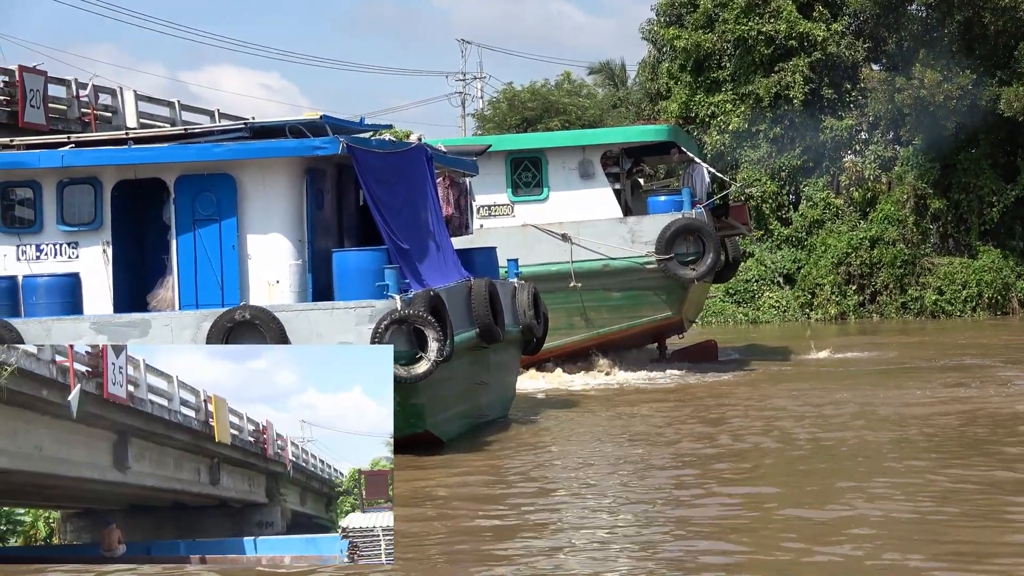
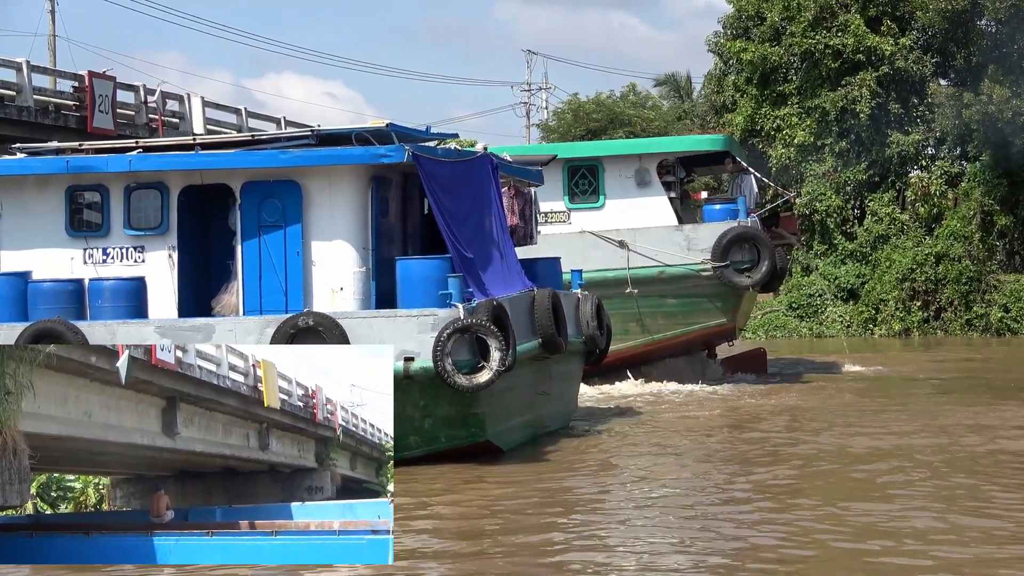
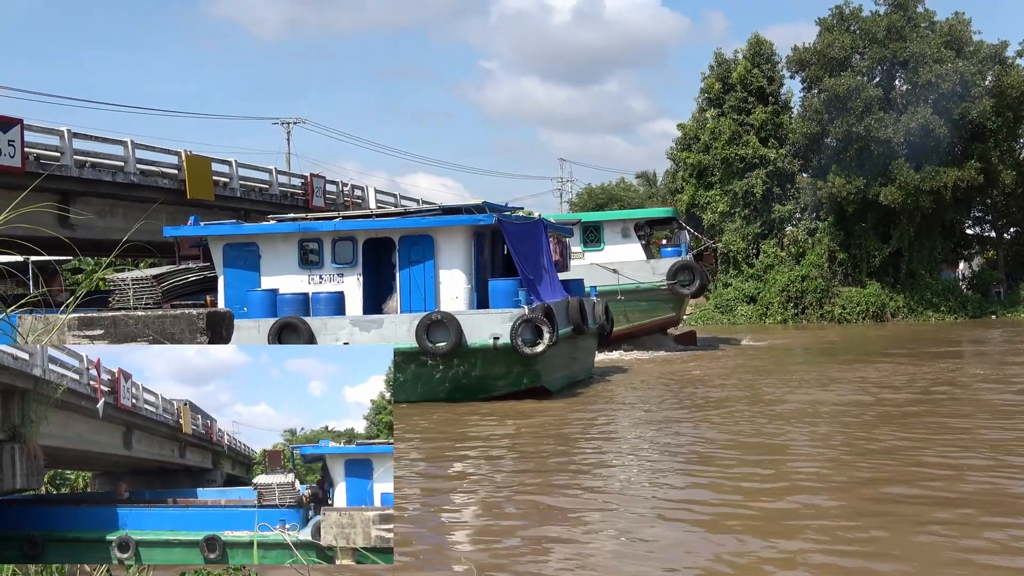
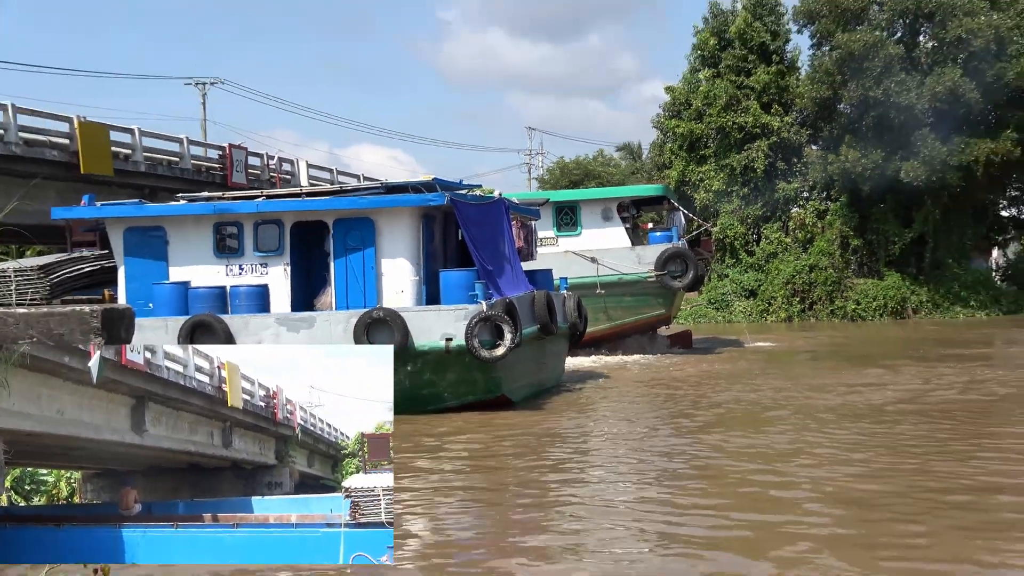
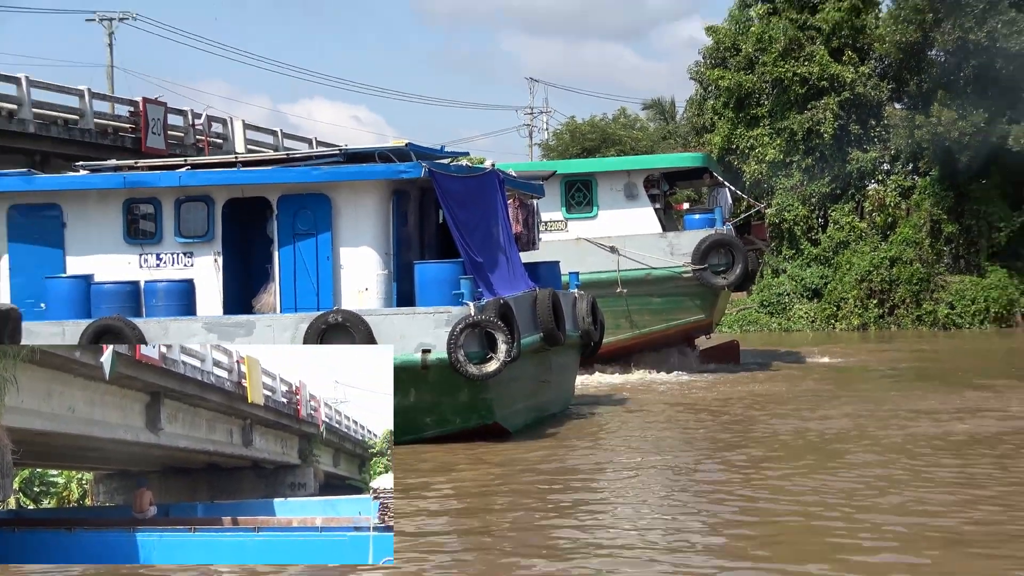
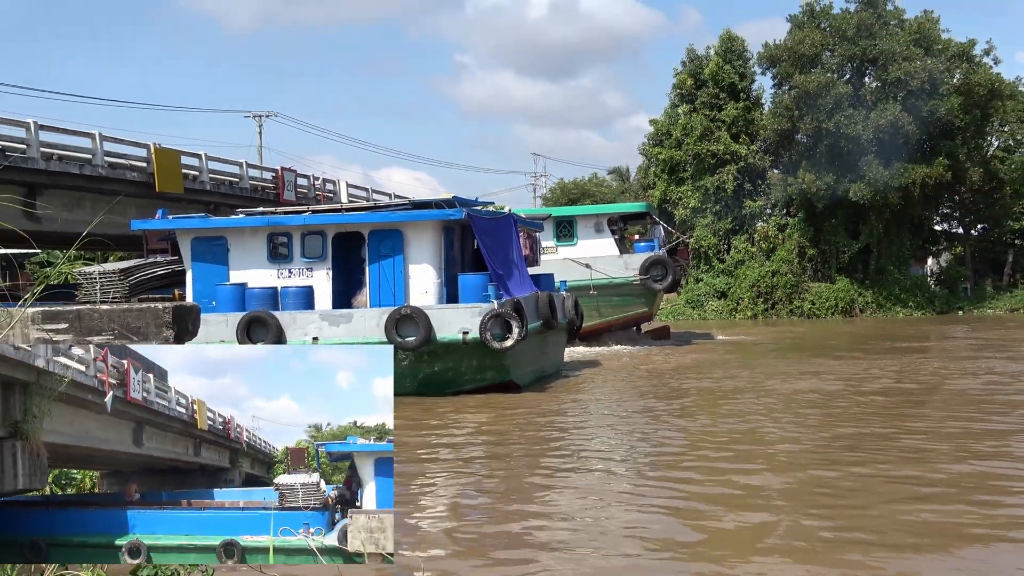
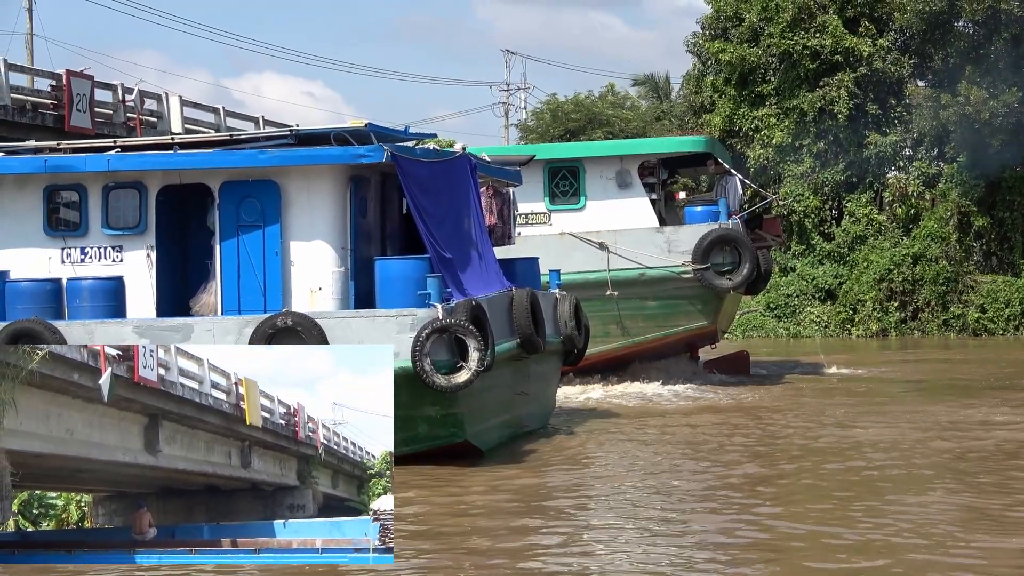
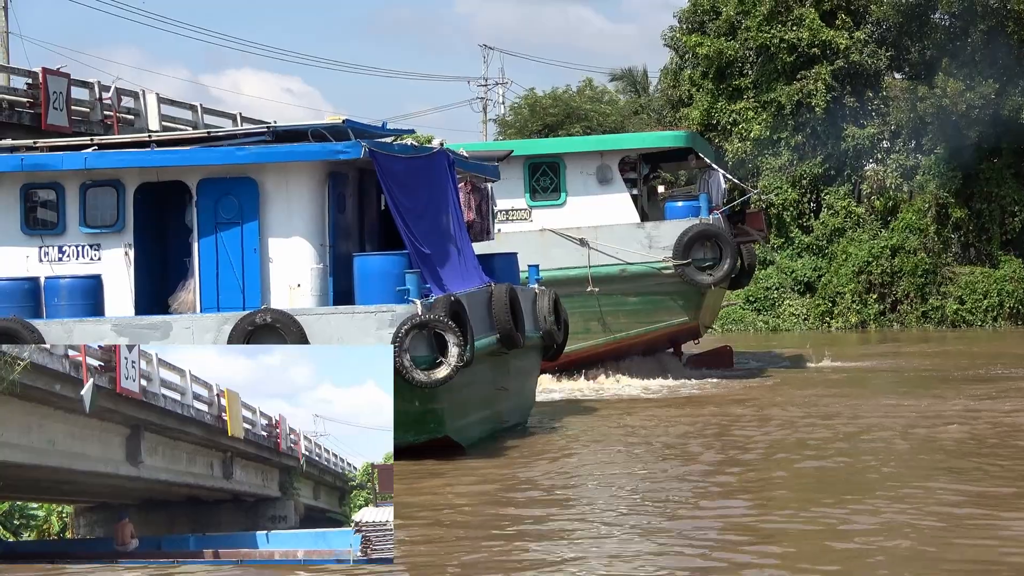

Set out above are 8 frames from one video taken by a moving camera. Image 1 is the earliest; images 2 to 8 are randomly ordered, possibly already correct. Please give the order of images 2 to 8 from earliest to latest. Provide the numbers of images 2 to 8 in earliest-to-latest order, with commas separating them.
8, 7, 2, 5, 4, 6, 3
